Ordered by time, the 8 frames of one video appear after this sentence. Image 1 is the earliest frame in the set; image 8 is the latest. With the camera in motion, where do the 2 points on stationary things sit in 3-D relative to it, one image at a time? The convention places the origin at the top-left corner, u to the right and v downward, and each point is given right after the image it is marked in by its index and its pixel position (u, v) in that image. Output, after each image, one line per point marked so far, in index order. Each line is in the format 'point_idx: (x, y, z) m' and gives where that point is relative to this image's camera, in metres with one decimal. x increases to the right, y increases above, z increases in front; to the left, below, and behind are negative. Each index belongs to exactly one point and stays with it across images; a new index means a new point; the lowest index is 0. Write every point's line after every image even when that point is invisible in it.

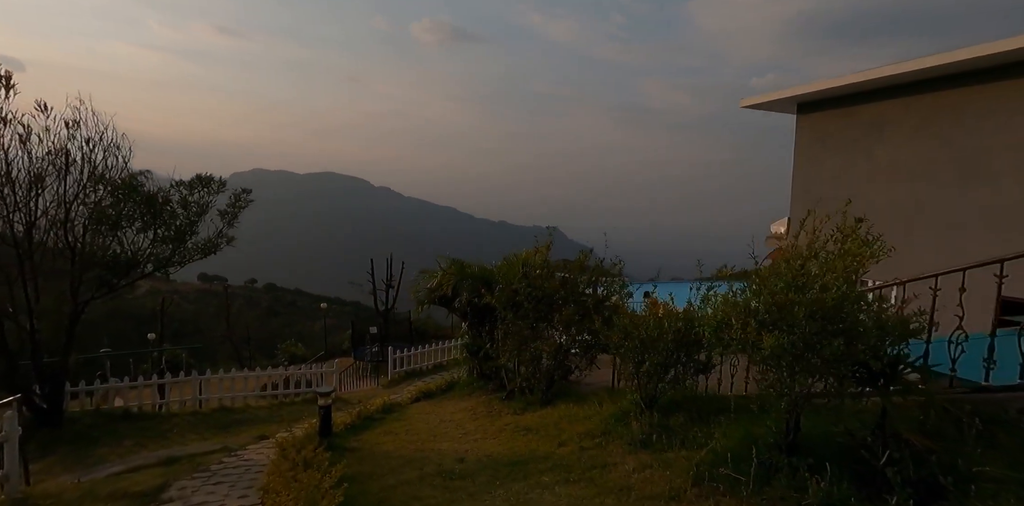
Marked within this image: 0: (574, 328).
0: (+0.9, -1.1, +8.6) m
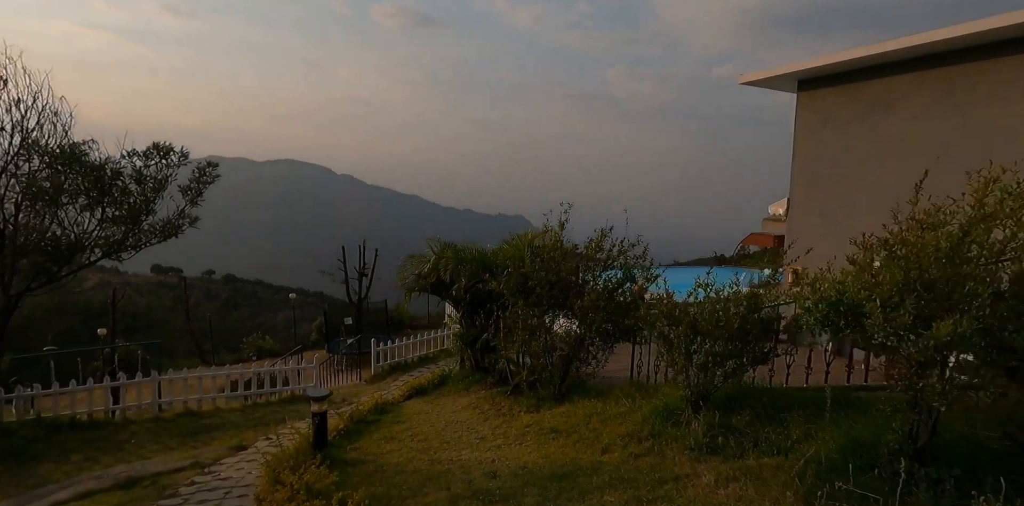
0: (+1.0, -0.8, +7.7) m
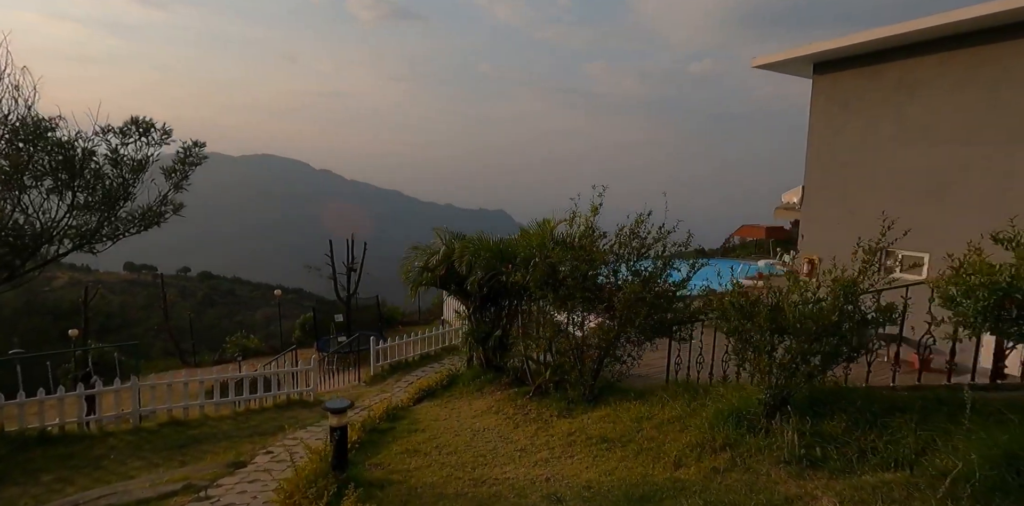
0: (+1.4, -0.7, +6.9) m
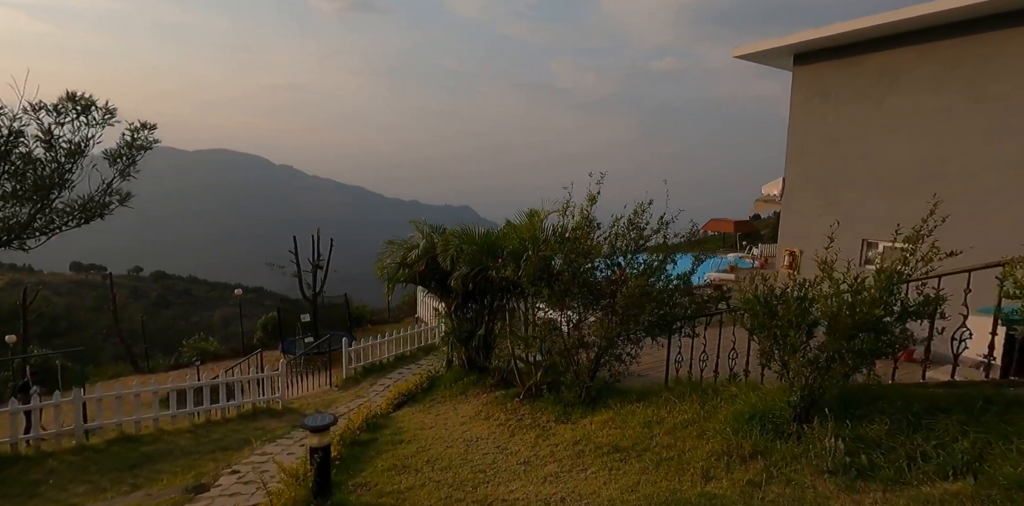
0: (+1.3, -0.6, +6.5) m
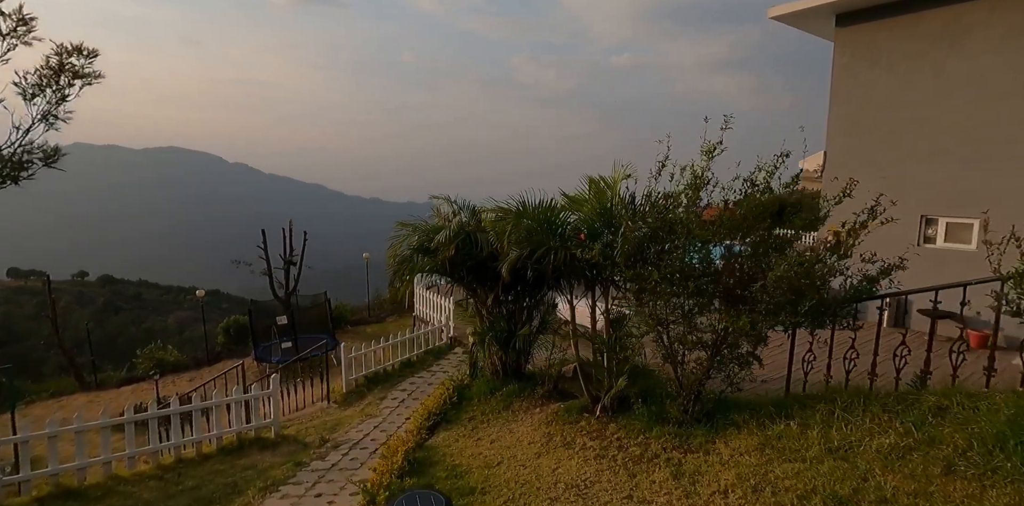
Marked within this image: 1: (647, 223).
0: (+2.0, -0.3, +4.8) m
1: (+1.1, +0.3, +5.2) m
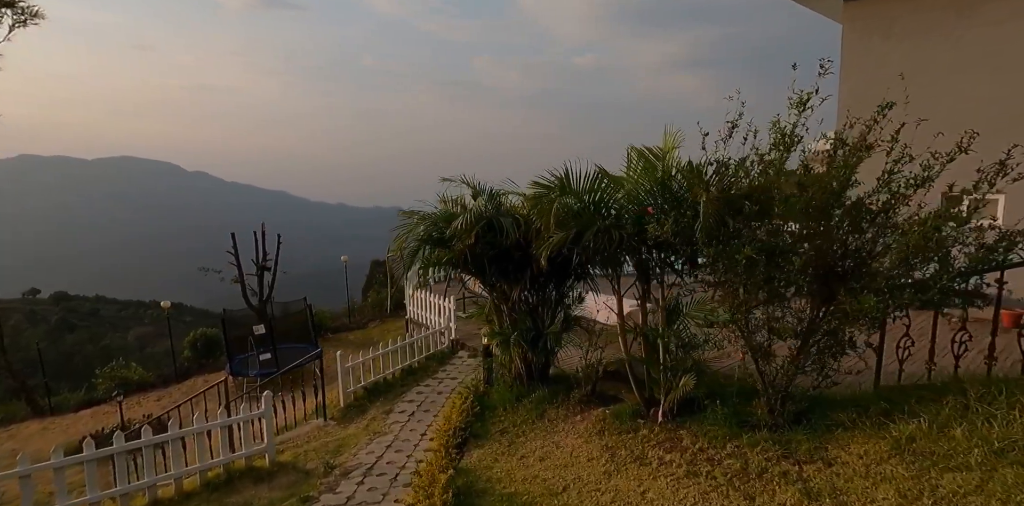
0: (+2.4, -0.1, +4.0) m
1: (+1.5, +0.5, +4.3) m
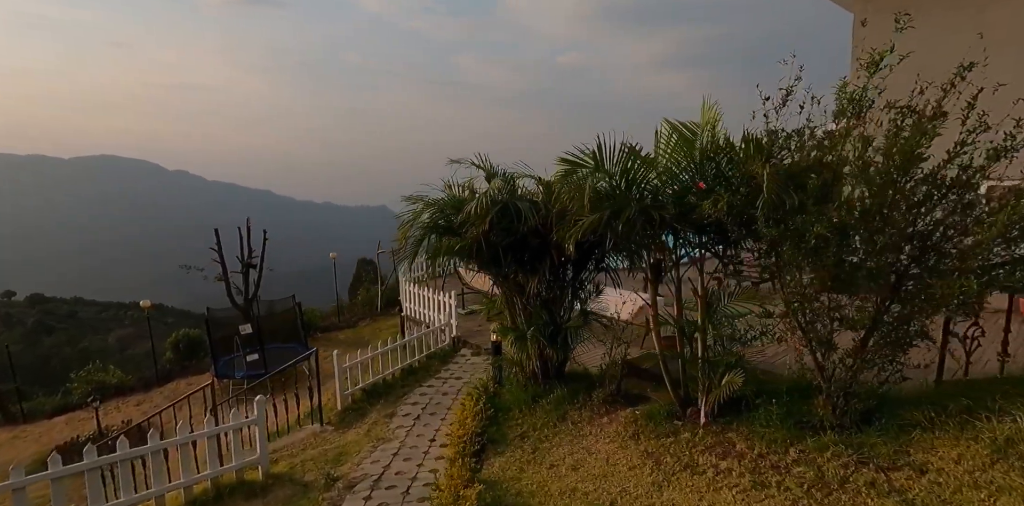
0: (+2.6, 0.0, +3.6) m
1: (+1.7, +0.6, +3.8) m
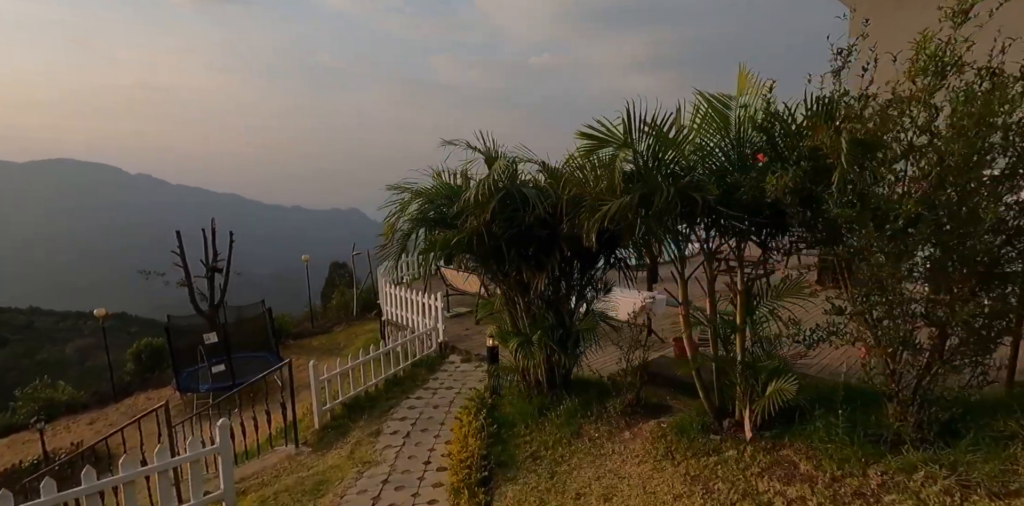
0: (+2.7, +0.1, +3.0) m
1: (+1.7, +0.7, +3.2) m
